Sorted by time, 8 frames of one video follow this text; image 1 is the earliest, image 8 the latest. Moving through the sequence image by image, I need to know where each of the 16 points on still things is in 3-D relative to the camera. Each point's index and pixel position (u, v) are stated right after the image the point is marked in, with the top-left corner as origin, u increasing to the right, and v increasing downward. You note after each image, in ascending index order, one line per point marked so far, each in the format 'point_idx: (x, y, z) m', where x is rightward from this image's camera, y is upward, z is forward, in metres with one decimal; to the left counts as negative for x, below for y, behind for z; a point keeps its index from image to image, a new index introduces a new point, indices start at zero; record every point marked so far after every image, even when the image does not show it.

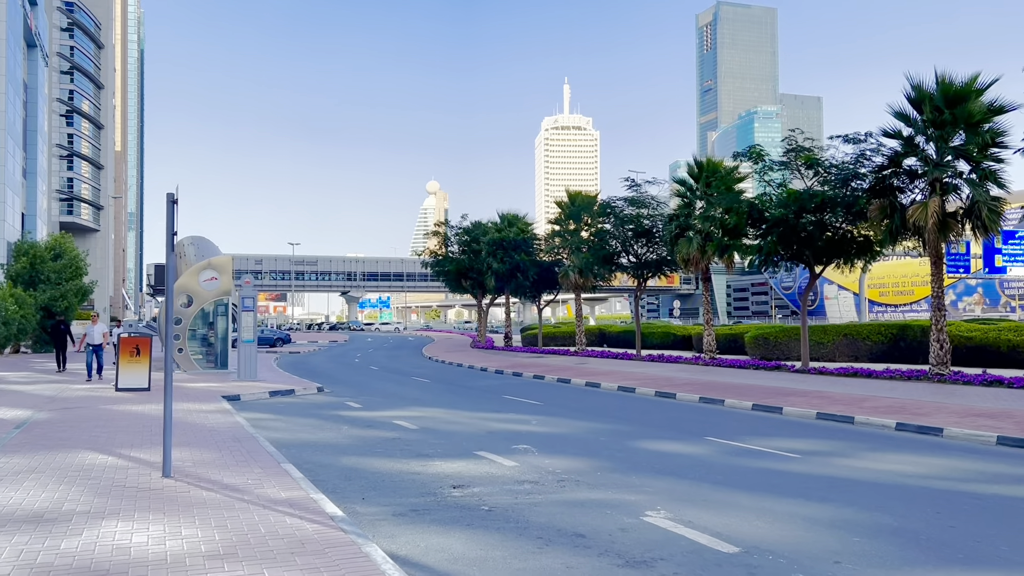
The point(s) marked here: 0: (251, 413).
0: (-5.0, -2.4, +15.8) m
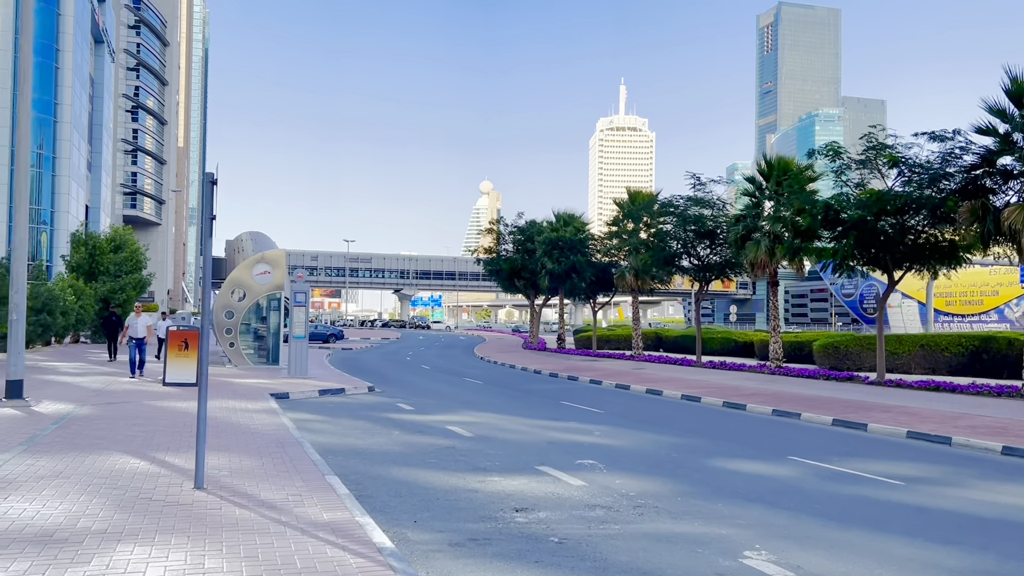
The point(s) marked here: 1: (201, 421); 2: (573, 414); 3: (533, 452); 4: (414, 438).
0: (-3.9, -2.2, +15.0) m
1: (-2.8, -1.2, +7.4) m
2: (+1.2, -2.5, +16.7) m
3: (+0.3, -2.3, +11.6) m
4: (-1.5, -2.2, +12.4) m
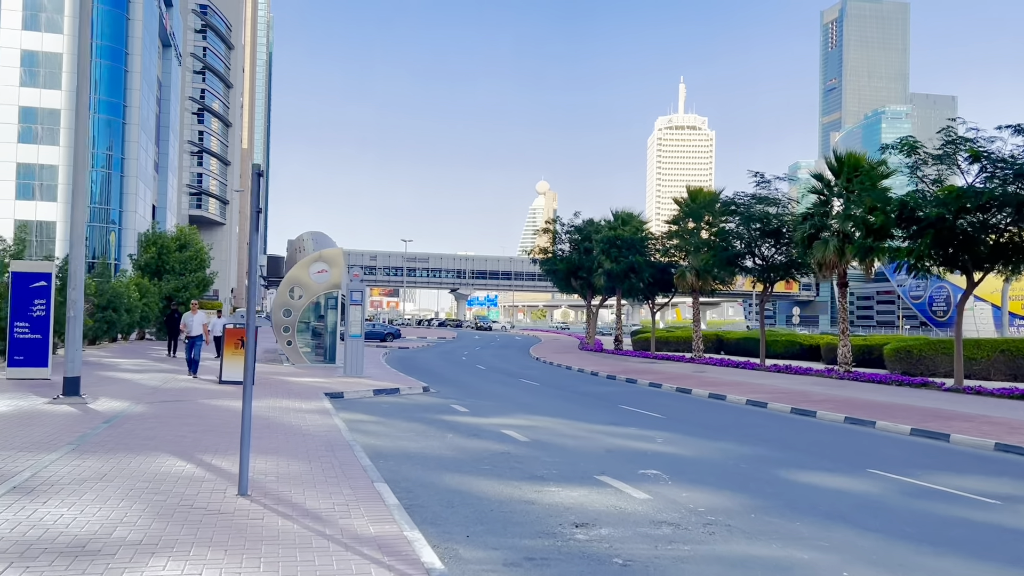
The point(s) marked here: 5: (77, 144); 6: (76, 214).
0: (-2.9, -2.2, +14.7) m
1: (-2.3, -1.2, +7.1) m
2: (+2.4, -2.5, +16.1) m
3: (+1.1, -2.3, +11.0) m
4: (-0.6, -2.2, +11.9) m
5: (-7.6, +2.5, +14.6) m
6: (-7.3, +1.3, +14.1) m
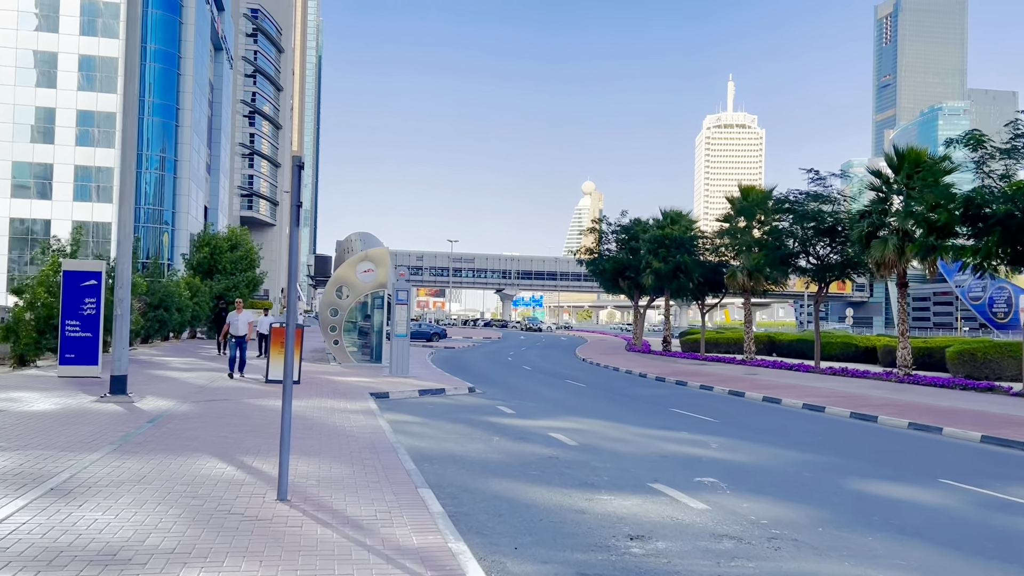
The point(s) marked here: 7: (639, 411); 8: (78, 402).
0: (-2.0, -2.2, +14.5) m
1: (-1.8, -1.1, +6.8) m
2: (+3.3, -2.5, +15.6) m
3: (+1.7, -2.2, +10.5) m
4: (0.0, -2.2, +11.6) m
5: (-6.8, +2.6, +14.6) m
6: (-6.5, +1.3, +14.1) m
7: (+2.7, -2.6, +17.6) m
8: (-6.9, -1.8, +13.3) m
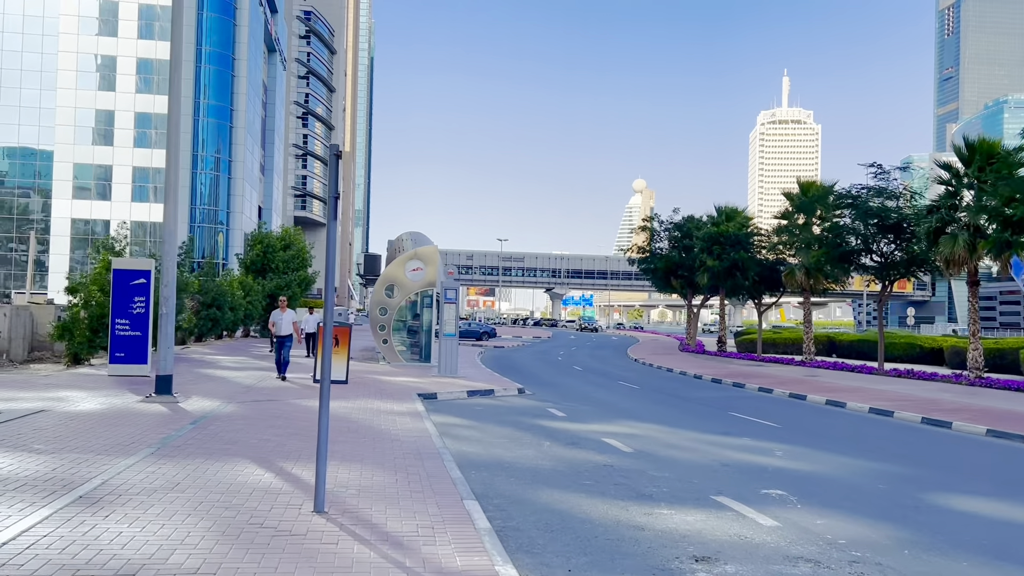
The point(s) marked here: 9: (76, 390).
0: (-1.2, -2.2, +14.0) m
1: (-1.4, -1.1, +6.4) m
2: (+4.2, -2.5, +14.8) m
3: (+2.3, -2.2, +9.9) m
4: (+0.7, -2.2, +11.0) m
5: (-5.9, +2.6, +14.5) m
6: (-5.7, +1.3, +13.9) m
7: (+3.7, -2.6, +16.9) m
8: (-6.1, -1.8, +13.2) m
9: (-7.7, -1.8, +14.8) m
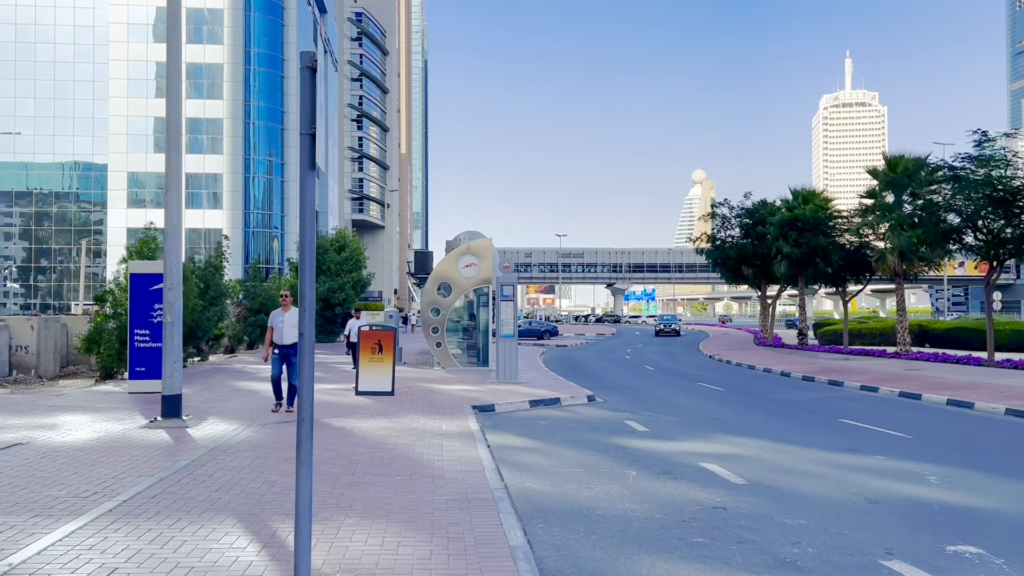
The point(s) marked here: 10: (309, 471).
0: (-0.1, -2.1, +11.7) m
1: (-1.0, -1.1, +4.0) m
2: (+5.2, -2.2, +12.1) m
3: (+3.0, -2.0, +7.3) m
4: (+1.5, -2.0, +8.5) m
5: (-5.0, +2.5, +12.5) m
6: (-4.8, +1.3, +11.9) m
7: (+4.9, -2.3, +14.2) m
8: (-5.2, -1.9, +11.2) m
9: (-6.7, -1.9, +12.9) m
10: (-1.0, -0.9, +4.1) m
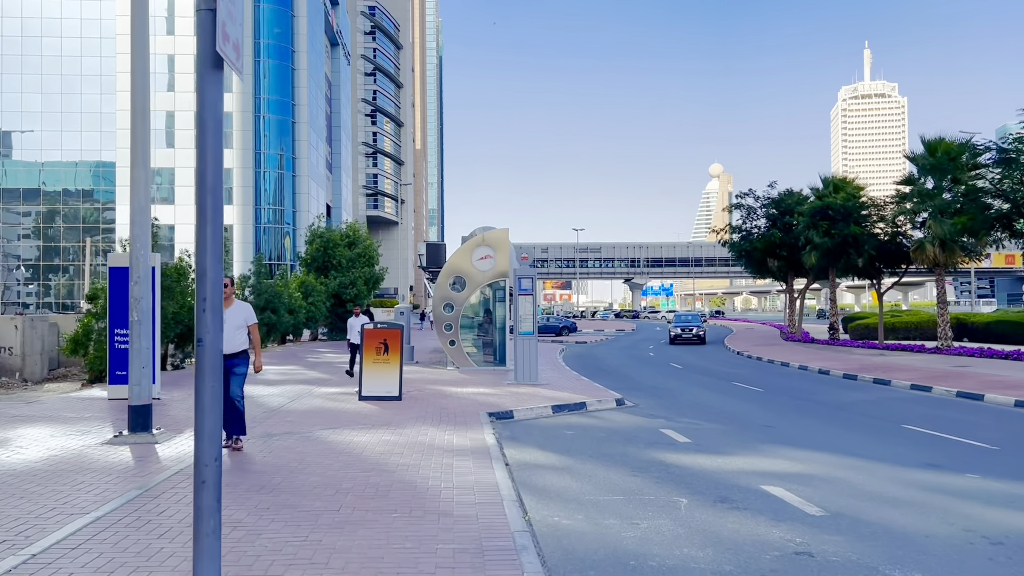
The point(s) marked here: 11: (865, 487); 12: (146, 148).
0: (+0.1, -2.0, +10.1) m
1: (-0.9, -1.0, +2.4) m
2: (+5.5, -2.1, +10.3) m
3: (+3.2, -1.9, +5.6) m
4: (+1.7, -1.9, +6.9) m
5: (-4.7, +2.6, +10.9) m
6: (-4.5, +1.4, +10.3) m
7: (+5.3, -2.2, +12.4) m
8: (-4.9, -1.8, +9.6) m
9: (-6.4, -1.9, +11.4) m
10: (-0.9, -0.9, +2.5) m
11: (+3.5, -2.0, +8.5) m
12: (-4.5, +1.7, +10.5) m
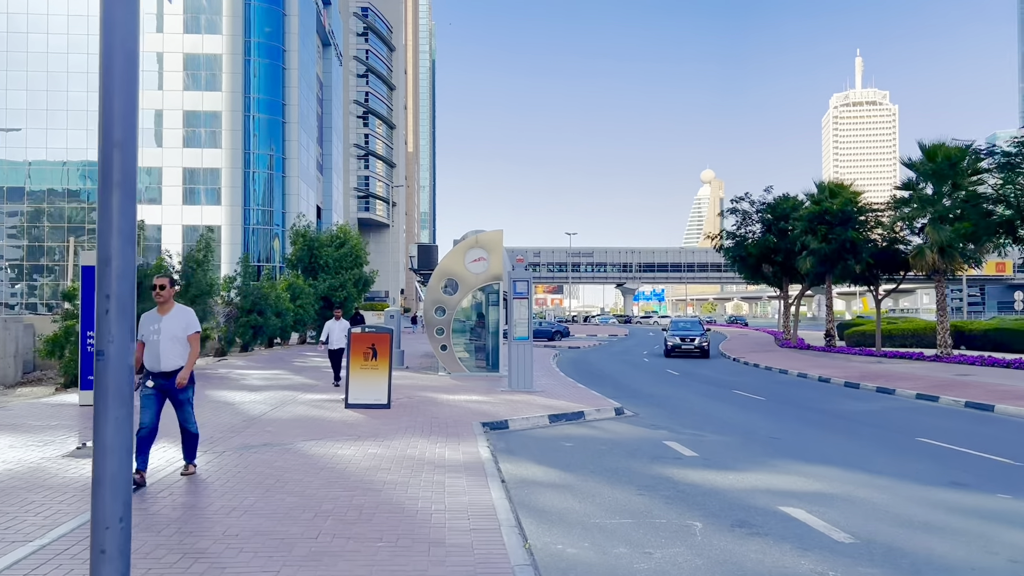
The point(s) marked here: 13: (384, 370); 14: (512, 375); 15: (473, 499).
0: (+0.1, -2.0, +9.4) m
1: (-0.9, -1.0, +1.7) m
2: (+5.5, -2.1, +9.7) m
3: (+3.2, -1.9, +4.9) m
4: (+1.7, -1.9, +6.2) m
5: (-4.8, +2.6, +10.2) m
6: (-4.6, +1.4, +9.6) m
7: (+5.2, -2.2, +11.8) m
8: (-5.0, -1.8, +8.9) m
9: (-6.4, -1.8, +10.6) m
10: (-0.8, -0.9, +1.8) m
11: (+3.5, -2.0, +7.9) m
12: (-4.5, +1.7, +9.8) m
13: (-2.1, -1.4, +13.9) m
14: (0.0, -2.0, +19.6) m
15: (-0.3, -1.8, +7.1) m
